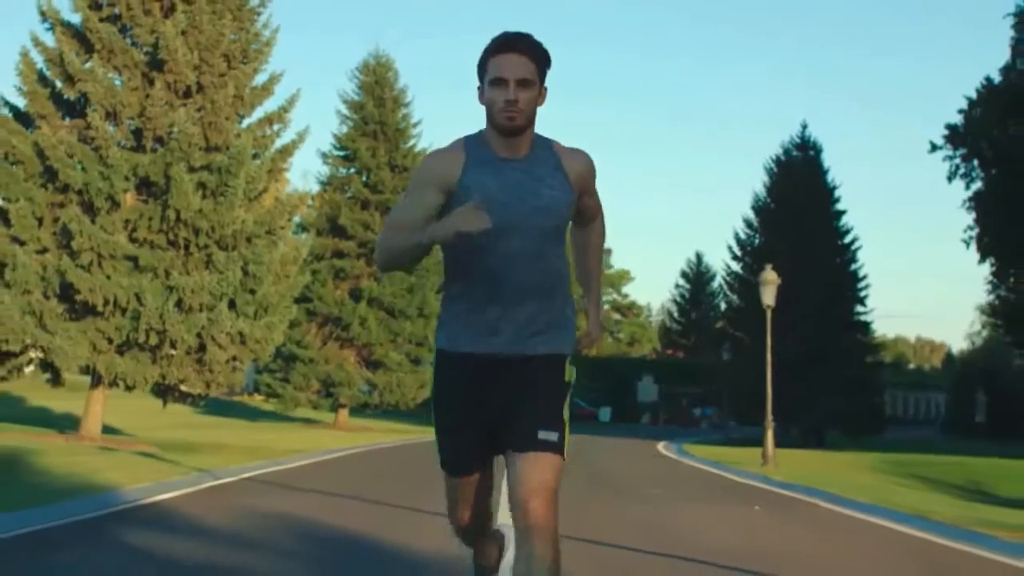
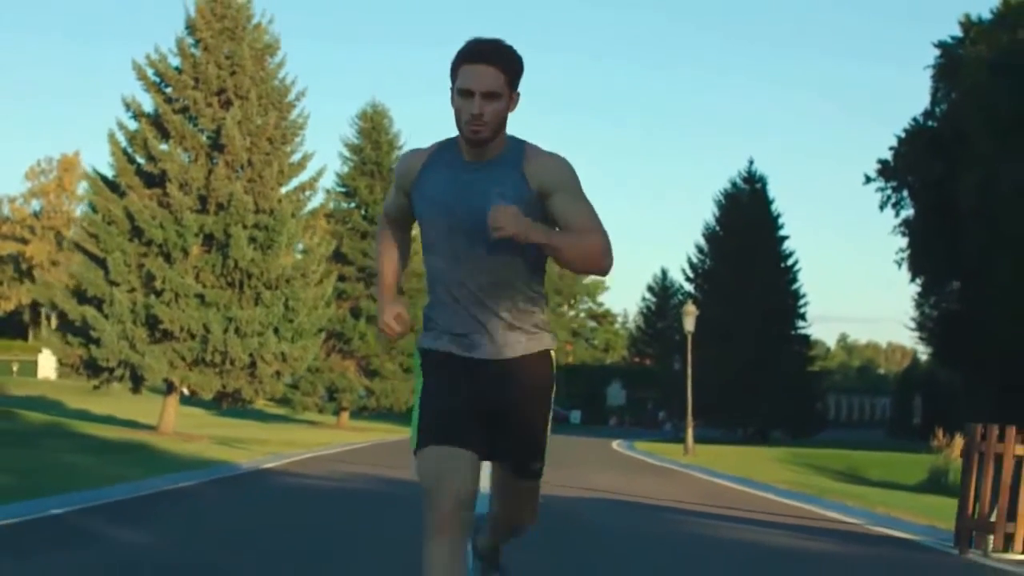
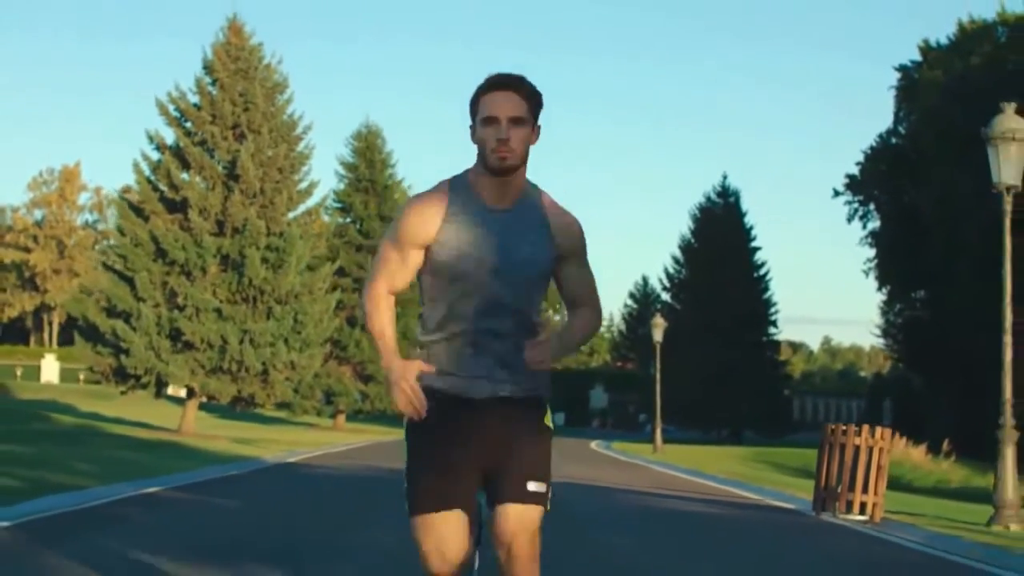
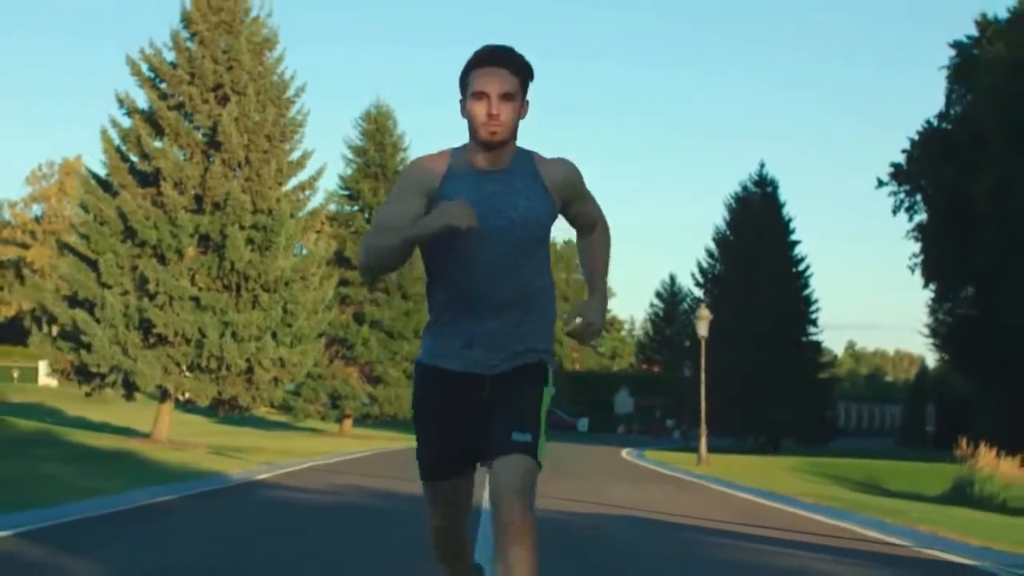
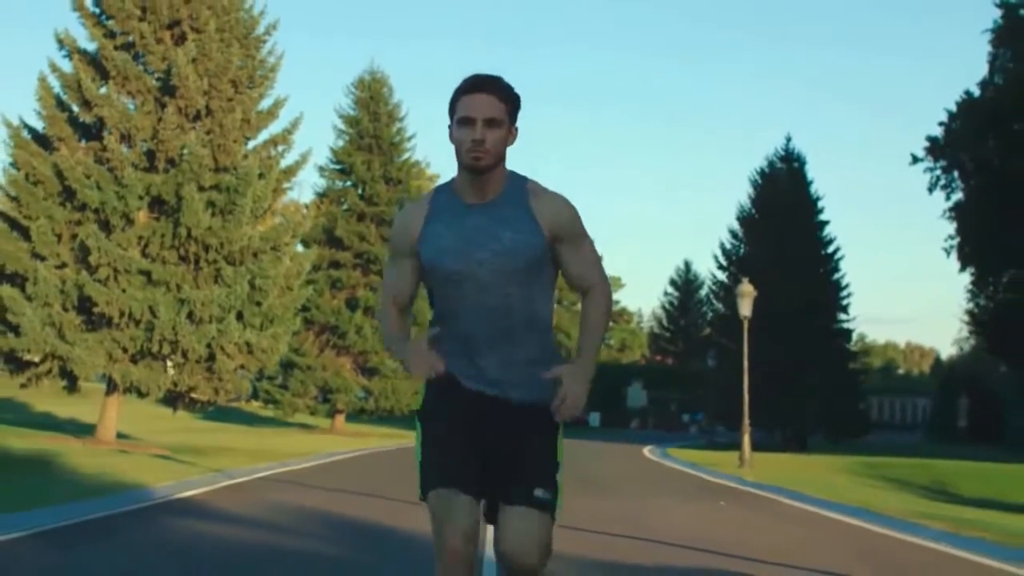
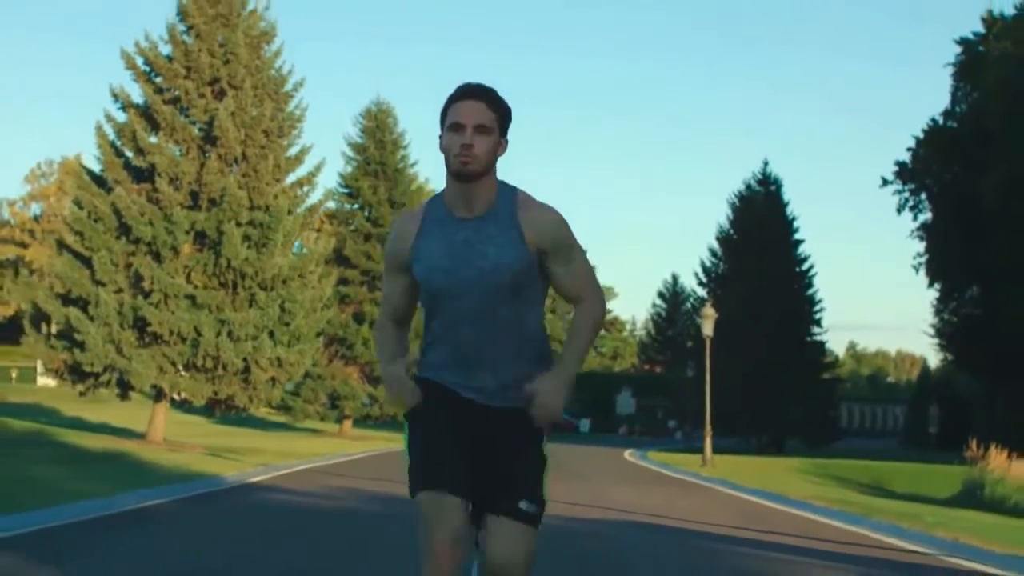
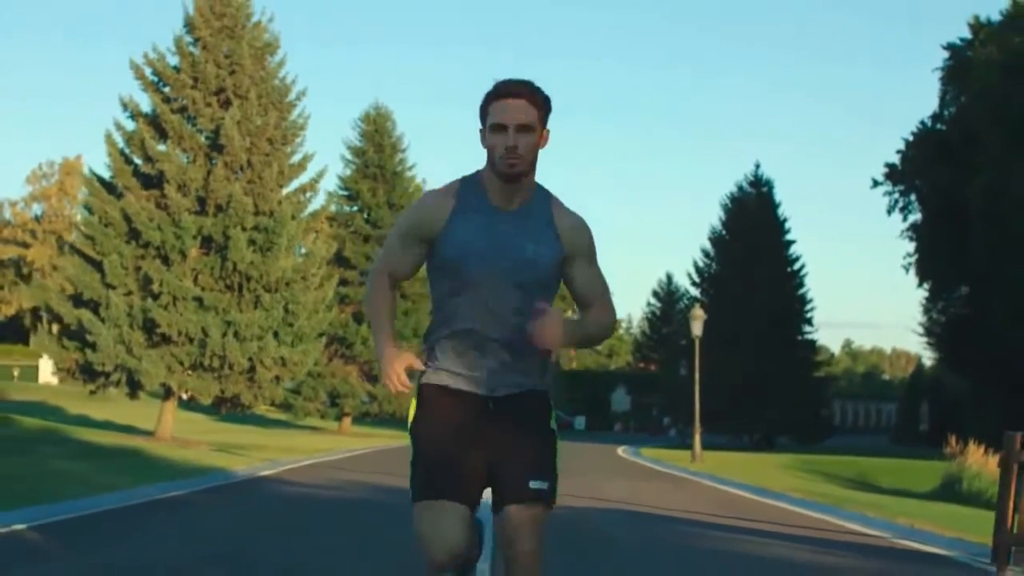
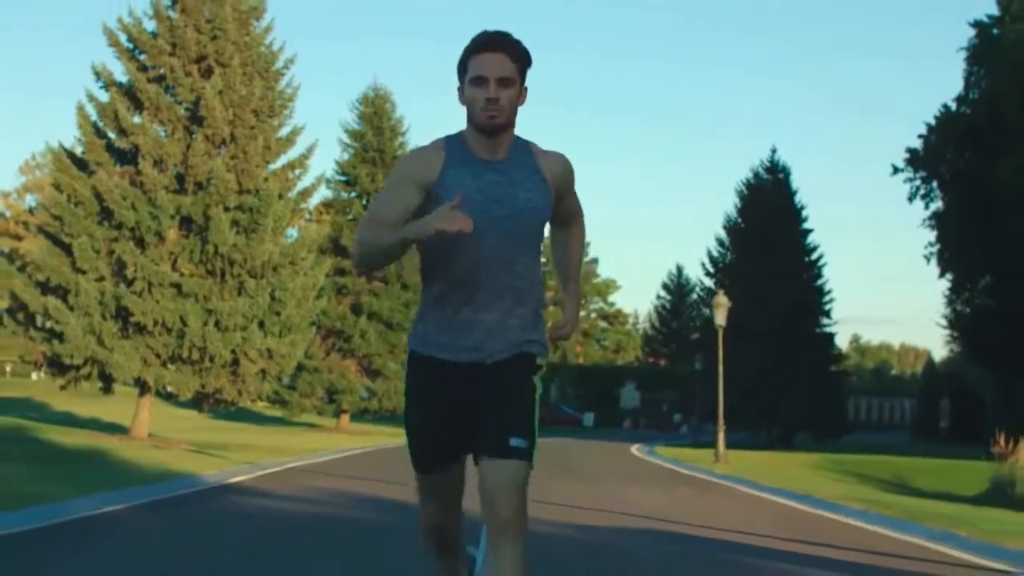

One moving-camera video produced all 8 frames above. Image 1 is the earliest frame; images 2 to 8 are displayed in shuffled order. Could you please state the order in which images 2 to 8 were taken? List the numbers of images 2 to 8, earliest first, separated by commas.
5, 8, 6, 4, 7, 2, 3
